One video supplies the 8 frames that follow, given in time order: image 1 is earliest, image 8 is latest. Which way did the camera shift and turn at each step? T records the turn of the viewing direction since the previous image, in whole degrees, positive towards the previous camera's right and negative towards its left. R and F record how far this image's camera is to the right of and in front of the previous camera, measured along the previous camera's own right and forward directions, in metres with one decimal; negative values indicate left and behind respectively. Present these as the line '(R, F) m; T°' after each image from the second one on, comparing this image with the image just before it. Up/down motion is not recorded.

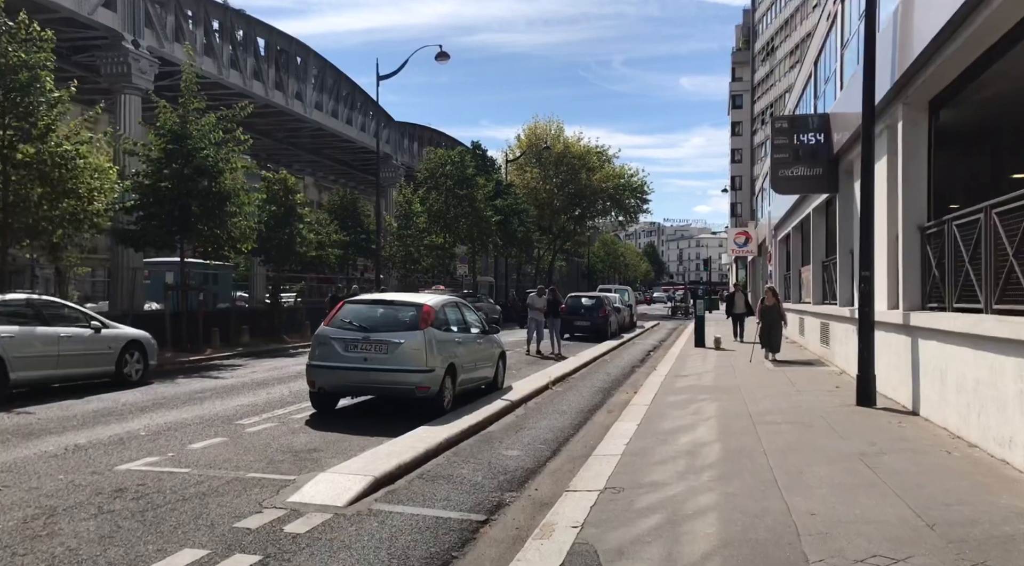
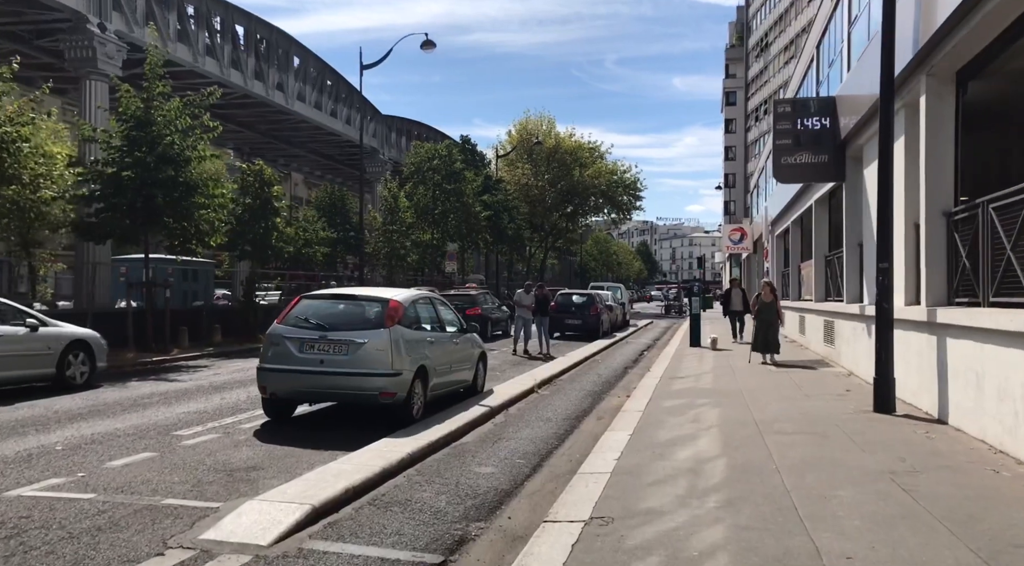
(+0.2, +1.1) m; 0°
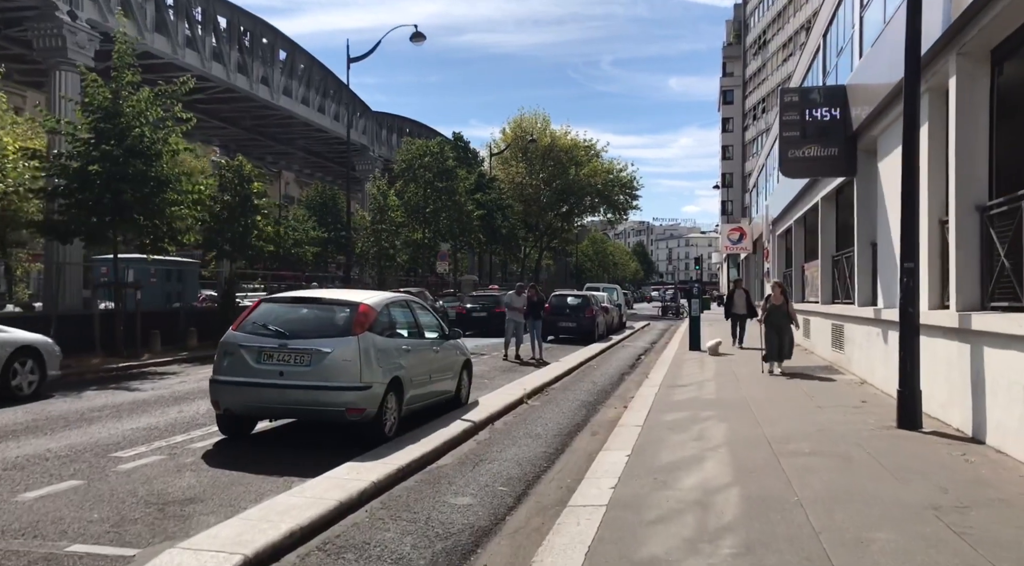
(+0.1, +0.9) m; 0°
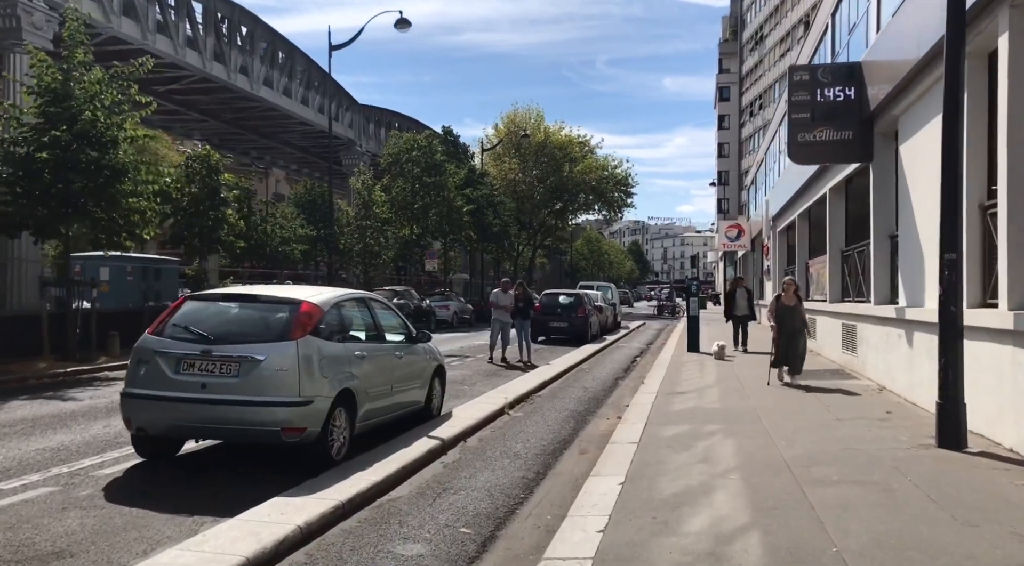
(+0.2, +1.3) m; 0°
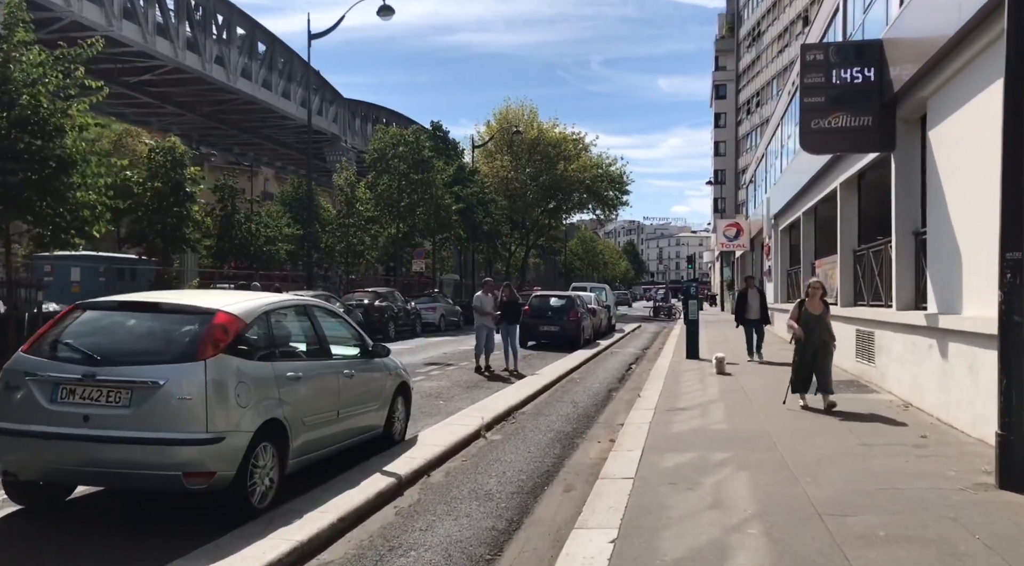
(+0.2, +1.3) m; 0°
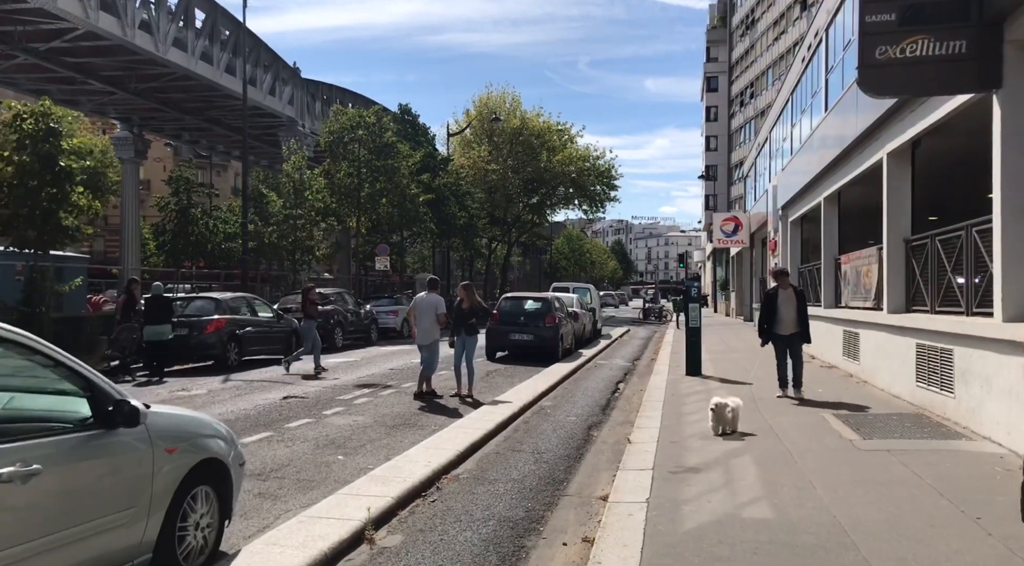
(+0.5, +3.6) m; +1°
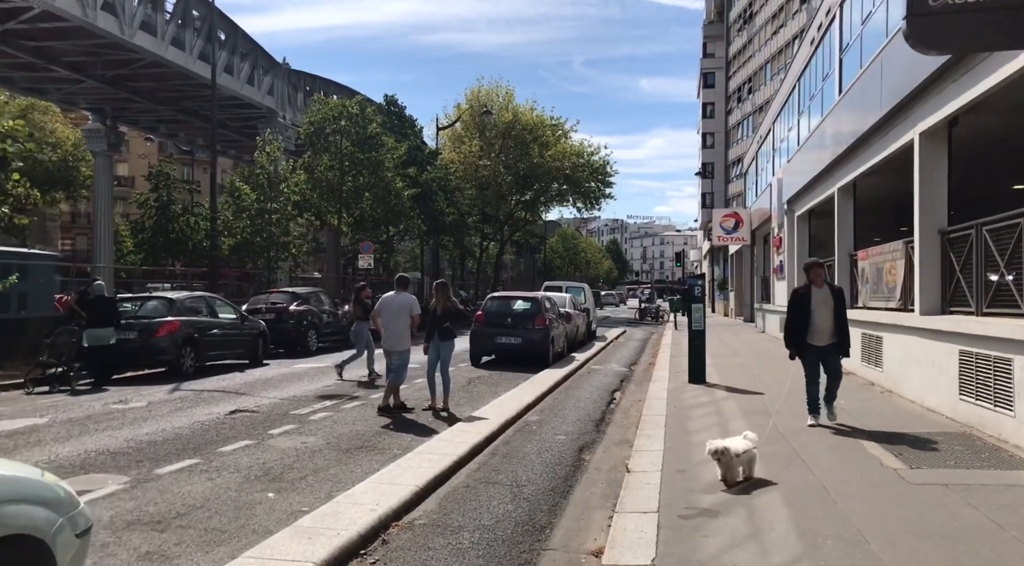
(+0.2, +1.5) m; 0°
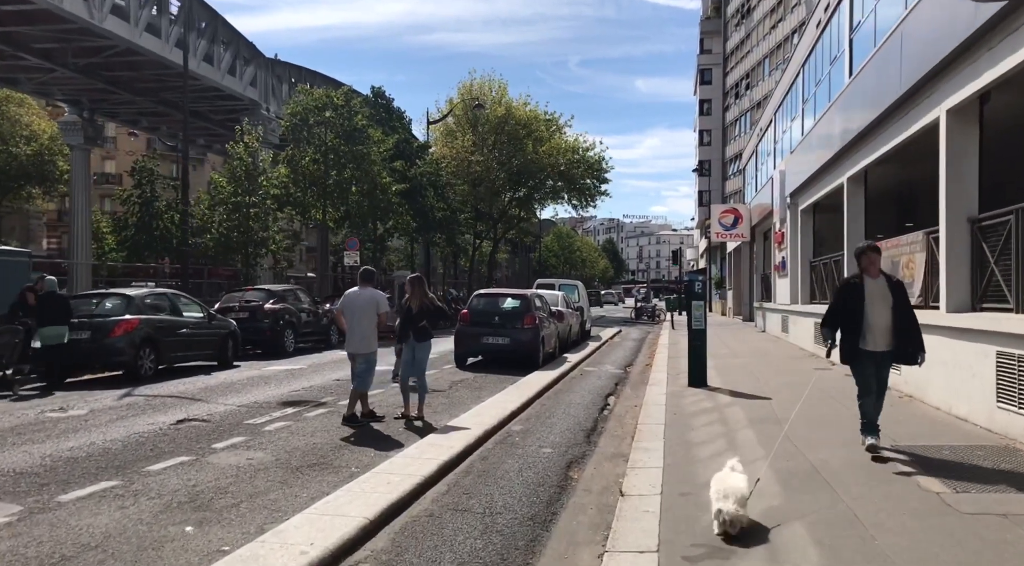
(+0.2, +1.1) m; 0°
